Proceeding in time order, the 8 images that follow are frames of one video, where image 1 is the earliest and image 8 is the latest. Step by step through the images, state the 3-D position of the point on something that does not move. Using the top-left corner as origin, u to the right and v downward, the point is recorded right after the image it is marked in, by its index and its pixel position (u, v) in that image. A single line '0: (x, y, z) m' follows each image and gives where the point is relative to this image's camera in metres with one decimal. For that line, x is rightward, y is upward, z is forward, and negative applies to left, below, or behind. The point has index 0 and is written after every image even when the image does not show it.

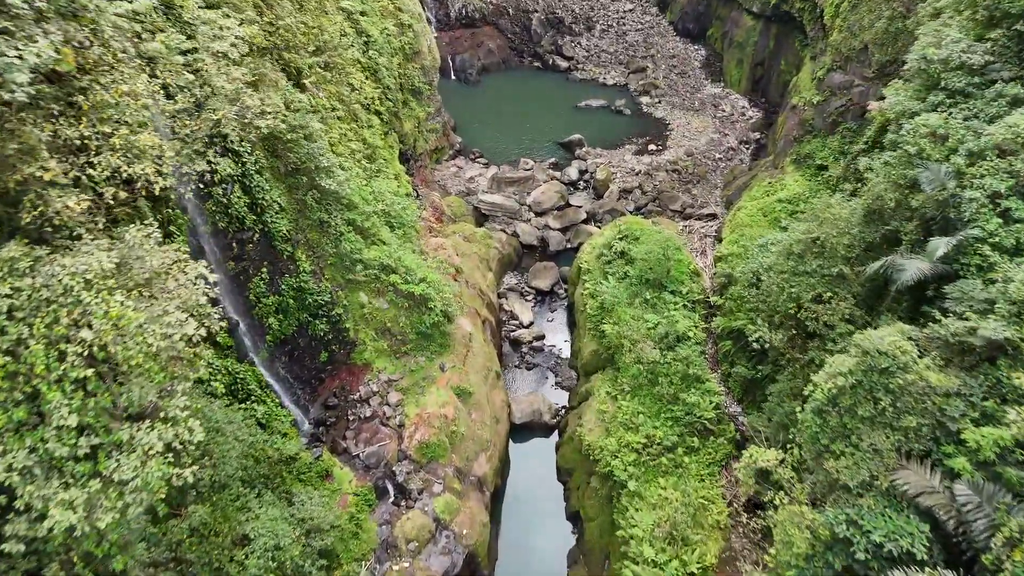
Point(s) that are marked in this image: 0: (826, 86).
0: (+7.1, +4.6, +16.2) m
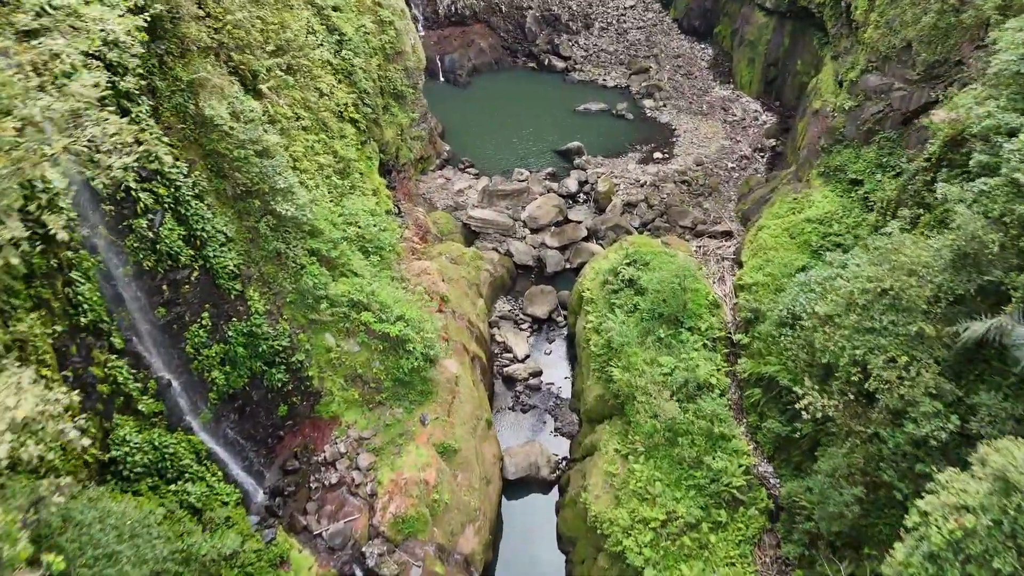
0: (+6.9, +4.0, +14.3) m
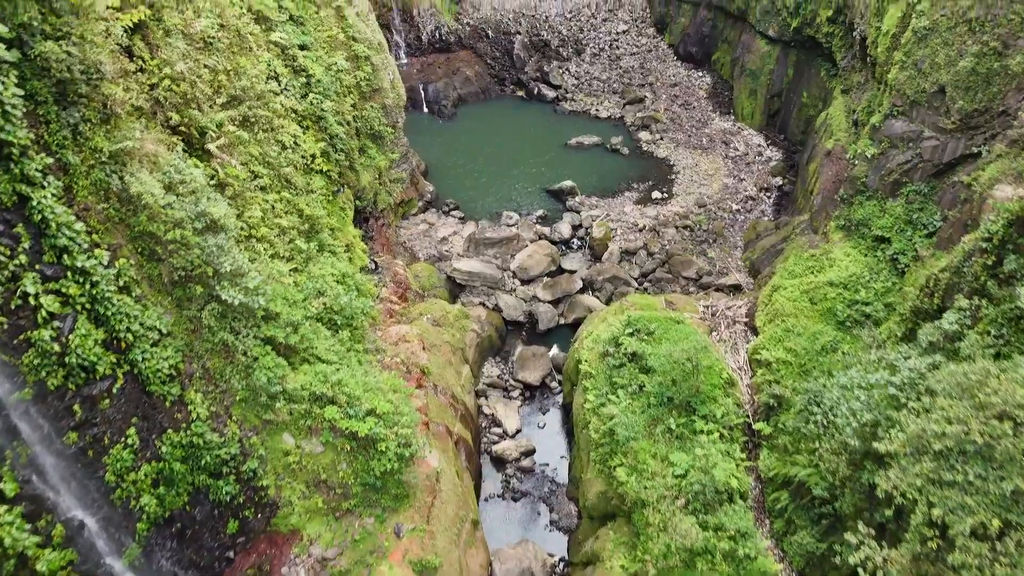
0: (+6.7, +2.8, +13.0) m
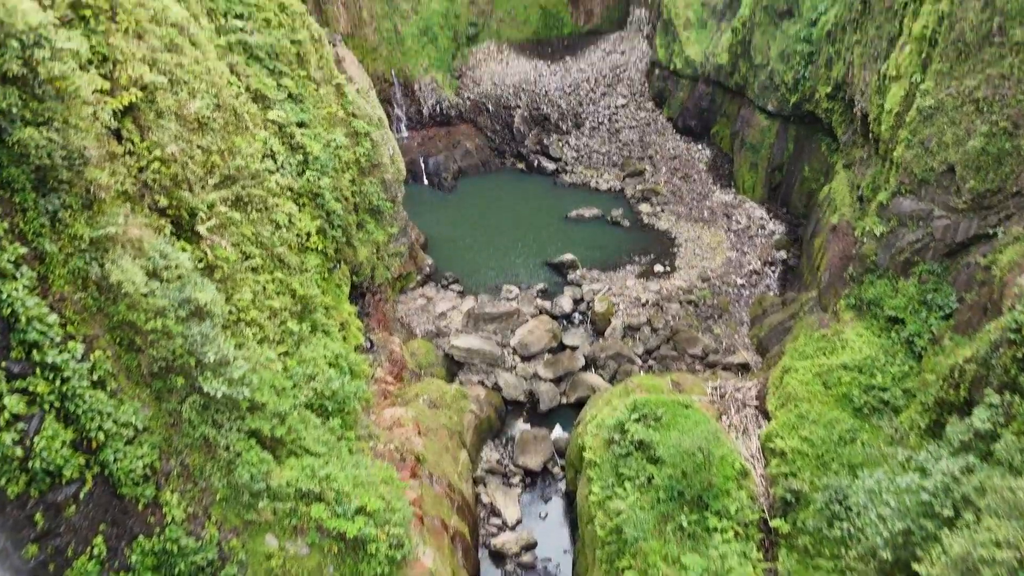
0: (+6.7, +1.3, +12.7) m
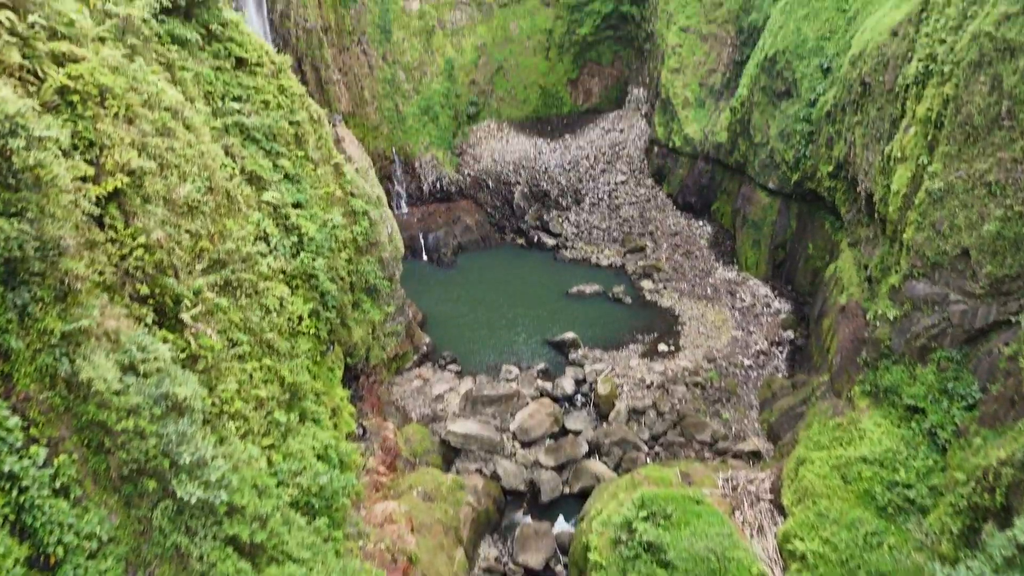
0: (+6.7, -0.1, +12.3) m
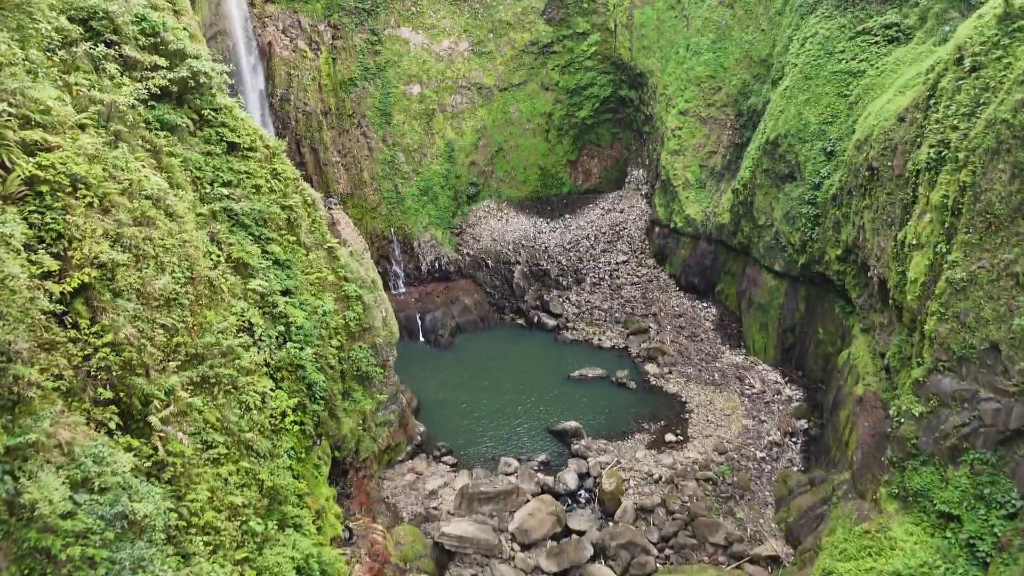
0: (+6.7, -1.6, +11.5) m
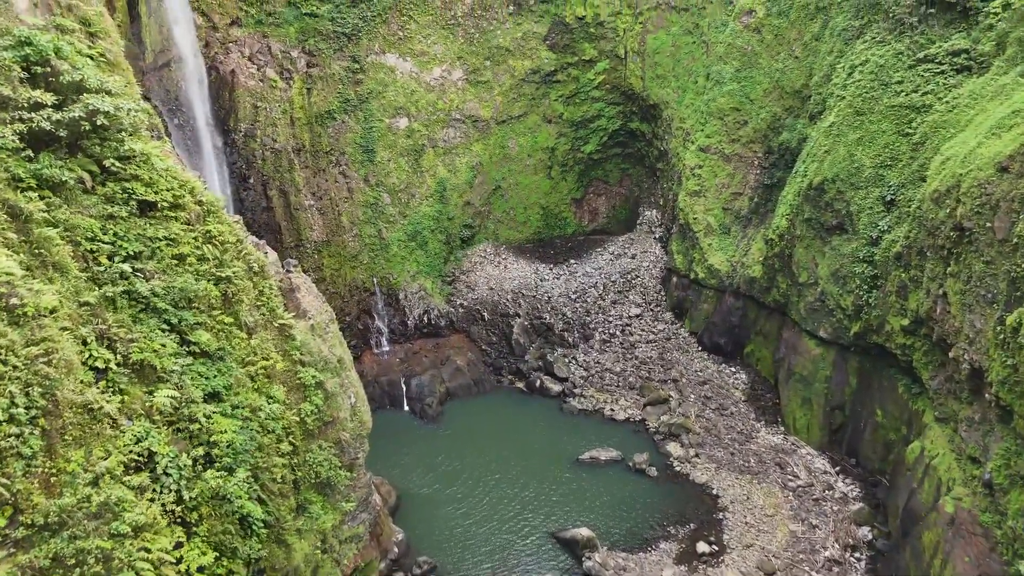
0: (+6.6, -3.0, +8.4) m
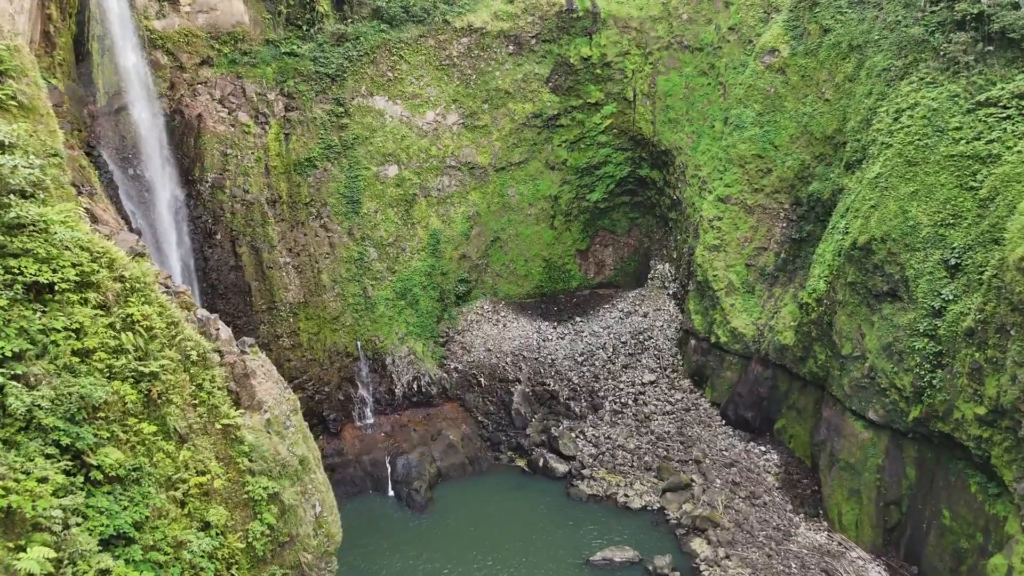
0: (+6.6, -4.1, +6.0) m
